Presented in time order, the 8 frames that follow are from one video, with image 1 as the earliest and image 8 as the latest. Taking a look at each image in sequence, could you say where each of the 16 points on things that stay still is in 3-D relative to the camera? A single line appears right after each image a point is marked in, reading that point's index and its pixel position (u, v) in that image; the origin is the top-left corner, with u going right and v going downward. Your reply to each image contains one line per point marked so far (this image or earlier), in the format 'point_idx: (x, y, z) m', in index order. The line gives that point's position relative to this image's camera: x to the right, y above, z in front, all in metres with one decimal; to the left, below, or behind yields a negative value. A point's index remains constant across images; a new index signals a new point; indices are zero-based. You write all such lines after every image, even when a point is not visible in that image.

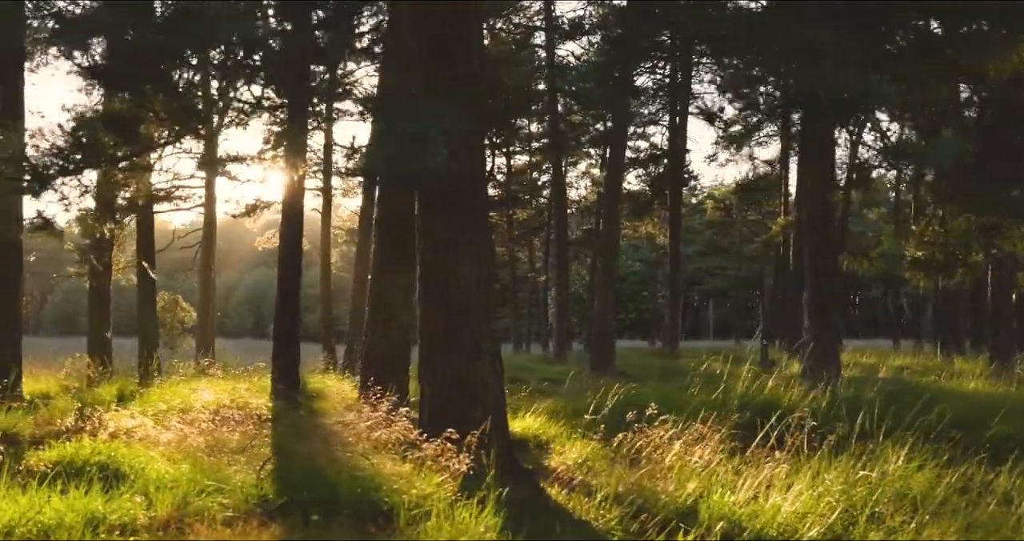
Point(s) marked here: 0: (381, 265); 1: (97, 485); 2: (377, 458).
0: (-1.6, +0.1, +12.3) m
1: (-2.6, -1.3, +6.2) m
2: (-0.9, -1.3, +6.9) m
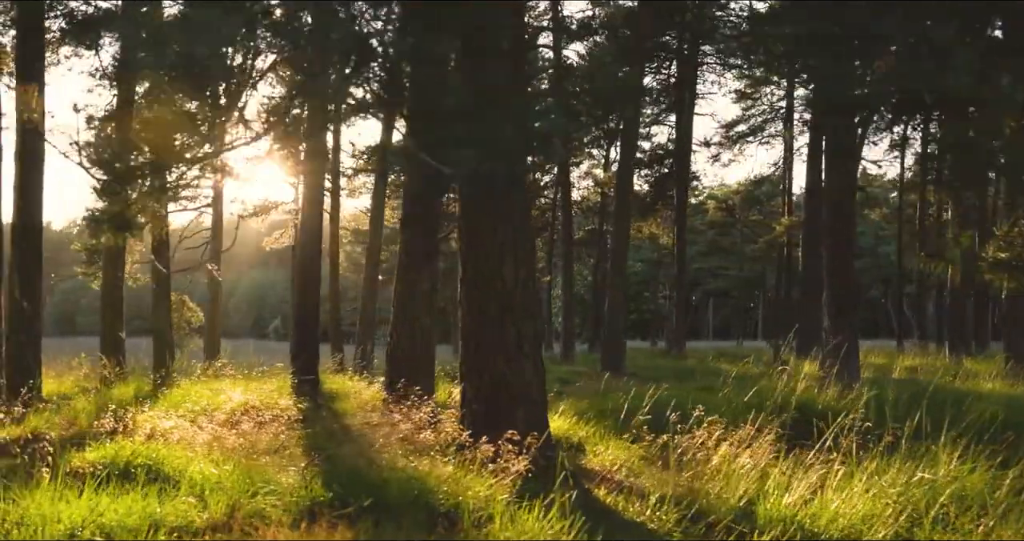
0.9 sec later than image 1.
0: (-1.3, +0.1, +12.3) m
1: (-2.2, -1.3, +6.1) m
2: (-0.6, -1.3, +6.9) m
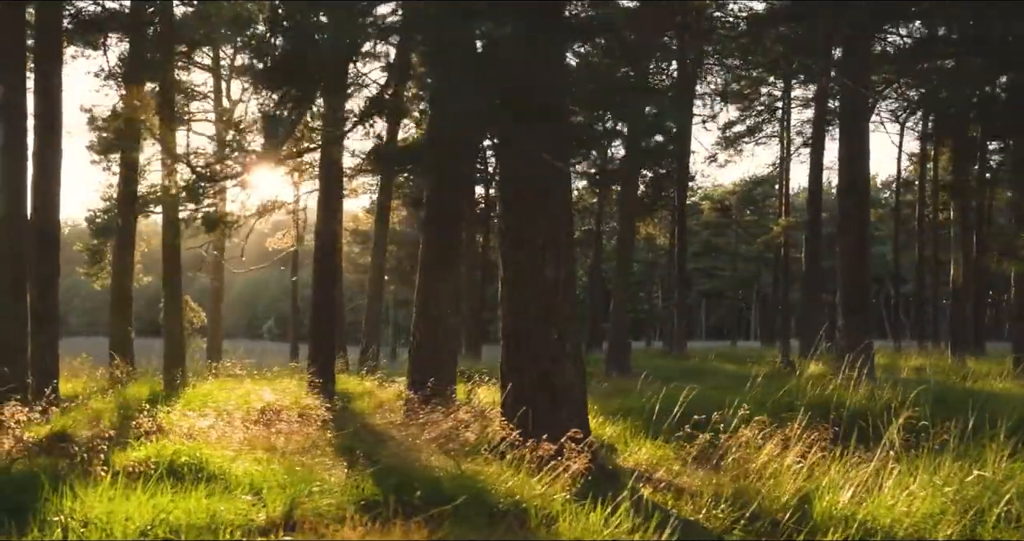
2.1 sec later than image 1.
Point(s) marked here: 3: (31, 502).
0: (-1.0, +0.1, +12.3) m
1: (-1.9, -1.3, +6.2) m
2: (-0.3, -1.3, +6.9) m
3: (-2.6, -1.3, +5.5) m
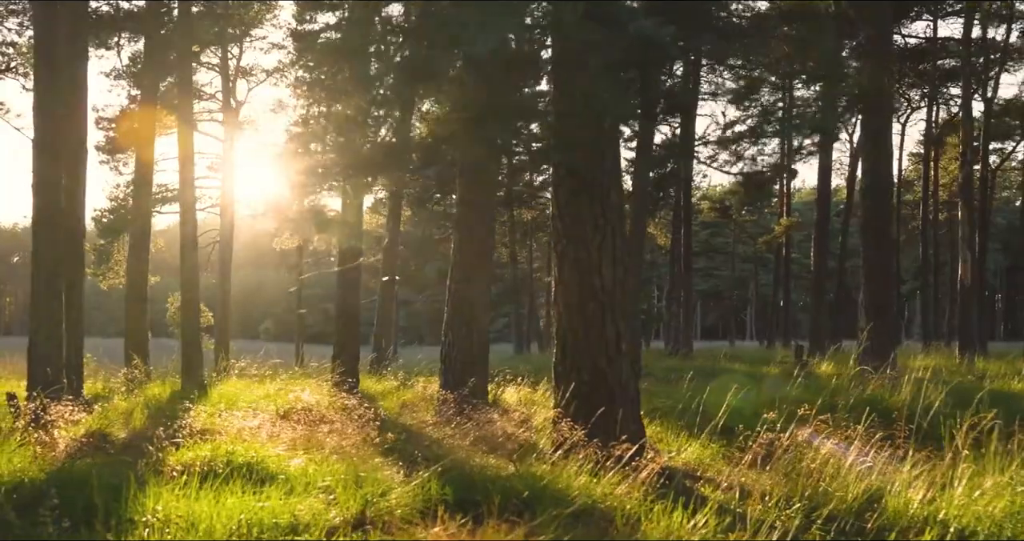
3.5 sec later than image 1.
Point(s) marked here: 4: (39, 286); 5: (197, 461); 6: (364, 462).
0: (-0.6, +0.1, +12.3) m
1: (-1.5, -1.3, +6.2) m
2: (+0.1, -1.3, +6.9) m
3: (-2.2, -1.3, +5.5) m
4: (-5.4, -0.2, +11.5) m
5: (-2.2, -1.4, +7.1) m
6: (-1.1, -1.4, +7.4) m
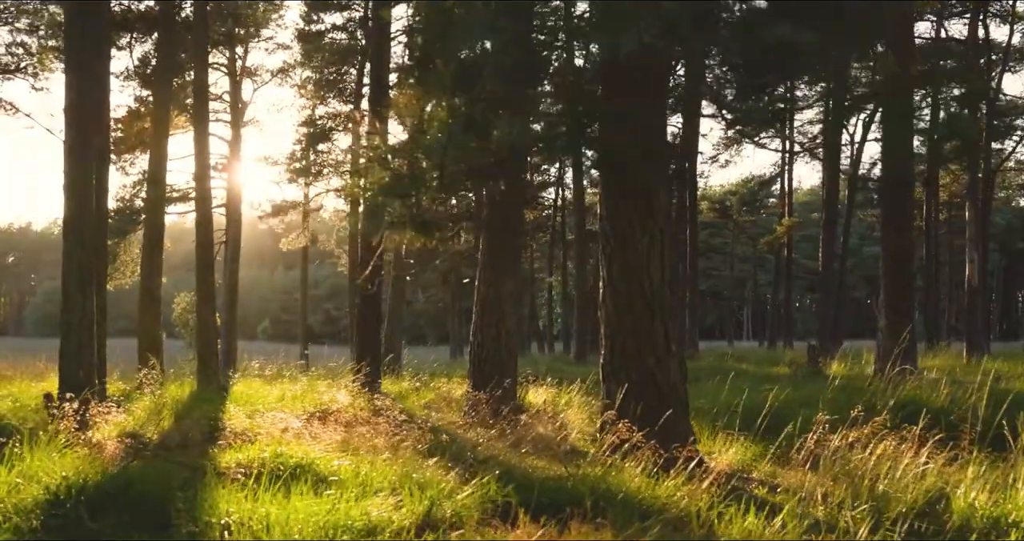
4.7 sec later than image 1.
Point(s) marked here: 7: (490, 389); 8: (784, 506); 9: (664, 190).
0: (-0.3, 0.0, +12.3) m
1: (-1.1, -1.3, +6.1) m
2: (+0.5, -1.3, +6.9) m
3: (-1.8, -1.3, +5.5) m
4: (-5.0, -0.2, +11.4) m
5: (-1.9, -1.4, +7.1) m
6: (-0.7, -1.4, +7.4) m
7: (-0.3, -1.4, +12.2) m
8: (+1.6, -1.4, +5.9) m
9: (+1.2, +0.6, +7.9) m
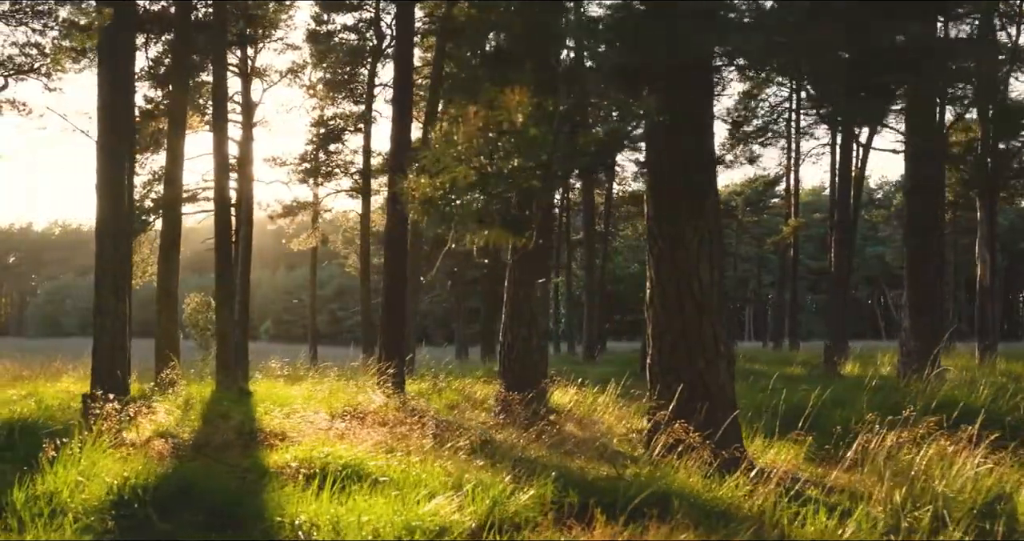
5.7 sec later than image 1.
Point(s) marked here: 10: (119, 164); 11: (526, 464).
0: (+0.1, 0.0, +12.3) m
1: (-0.8, -1.3, +6.1) m
2: (+0.9, -1.3, +6.9) m
3: (-1.4, -1.3, +5.4) m
4: (-4.6, -0.2, +11.4) m
5: (-1.5, -1.4, +7.1) m
6: (-0.3, -1.4, +7.3) m
7: (+0.1, -1.4, +12.2) m
8: (+2.0, -1.4, +5.9) m
9: (+1.5, +0.6, +7.9) m
10: (-4.4, +1.2, +11.3) m
11: (+0.1, -1.4, +7.5) m
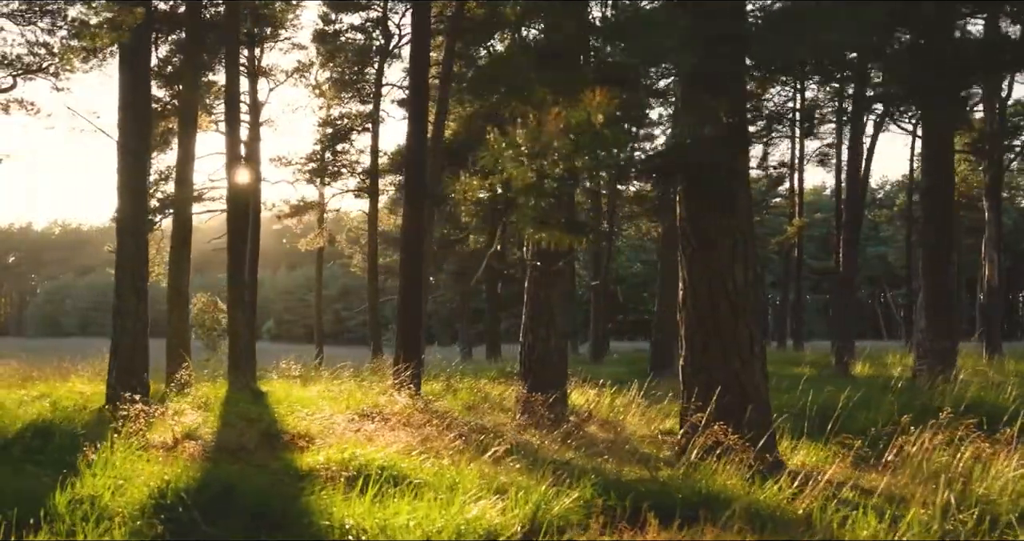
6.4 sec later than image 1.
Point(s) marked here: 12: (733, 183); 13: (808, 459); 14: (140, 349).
0: (+0.4, 0.0, +12.2) m
1: (-0.5, -1.3, +6.1) m
2: (+1.1, -1.3, +6.8) m
3: (-1.2, -1.3, +5.4) m
4: (-4.4, -0.2, +11.4) m
5: (-1.3, -1.4, +7.1) m
6: (-0.1, -1.4, +7.3) m
7: (+0.4, -1.4, +12.1) m
8: (+2.2, -1.4, +5.9) m
9: (+1.8, +0.6, +7.8) m
10: (-4.1, +1.2, +11.2) m
11: (+0.4, -1.4, +7.5) m
12: (+1.7, +0.7, +7.7) m
13: (+2.4, -1.5, +8.0) m
14: (-4.3, -0.9, +11.5) m
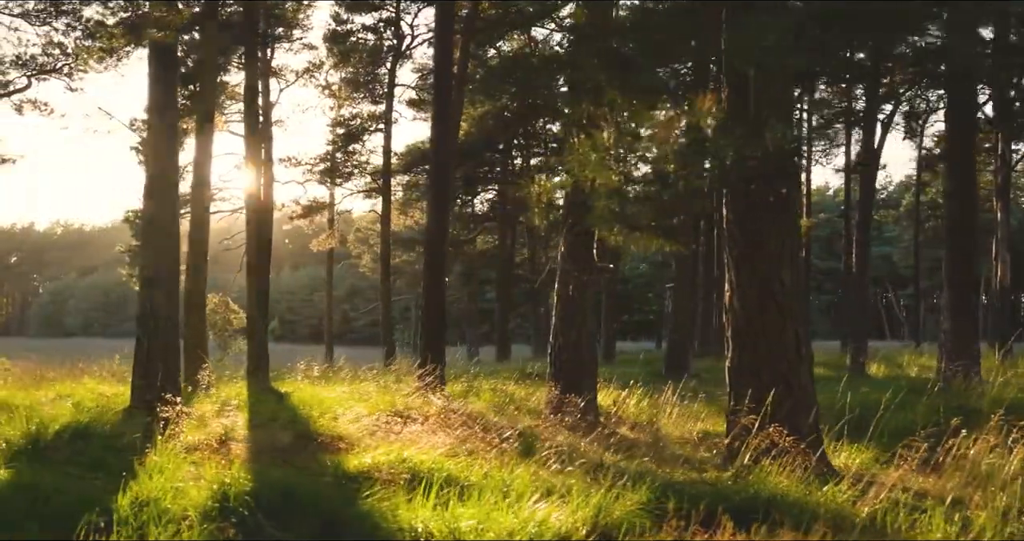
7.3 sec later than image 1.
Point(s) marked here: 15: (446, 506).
0: (+0.7, 0.0, +12.2) m
1: (-0.2, -1.3, +6.1) m
2: (+1.5, -1.3, +6.8) m
3: (-0.8, -1.3, +5.4) m
4: (-4.0, -0.2, +11.4) m
5: (-0.9, -1.4, +7.0) m
6: (+0.3, -1.4, +7.3) m
7: (+0.7, -1.4, +12.1) m
8: (+2.6, -1.4, +5.8) m
9: (+2.1, +0.6, +7.8) m
10: (-3.8, +1.2, +11.2) m
11: (+0.7, -1.5, +7.4) m
12: (+2.0, +0.7, +7.7) m
13: (+2.8, -1.5, +8.0) m
14: (-3.9, -0.9, +11.5) m
15: (-0.3, -1.3, +5.6) m
